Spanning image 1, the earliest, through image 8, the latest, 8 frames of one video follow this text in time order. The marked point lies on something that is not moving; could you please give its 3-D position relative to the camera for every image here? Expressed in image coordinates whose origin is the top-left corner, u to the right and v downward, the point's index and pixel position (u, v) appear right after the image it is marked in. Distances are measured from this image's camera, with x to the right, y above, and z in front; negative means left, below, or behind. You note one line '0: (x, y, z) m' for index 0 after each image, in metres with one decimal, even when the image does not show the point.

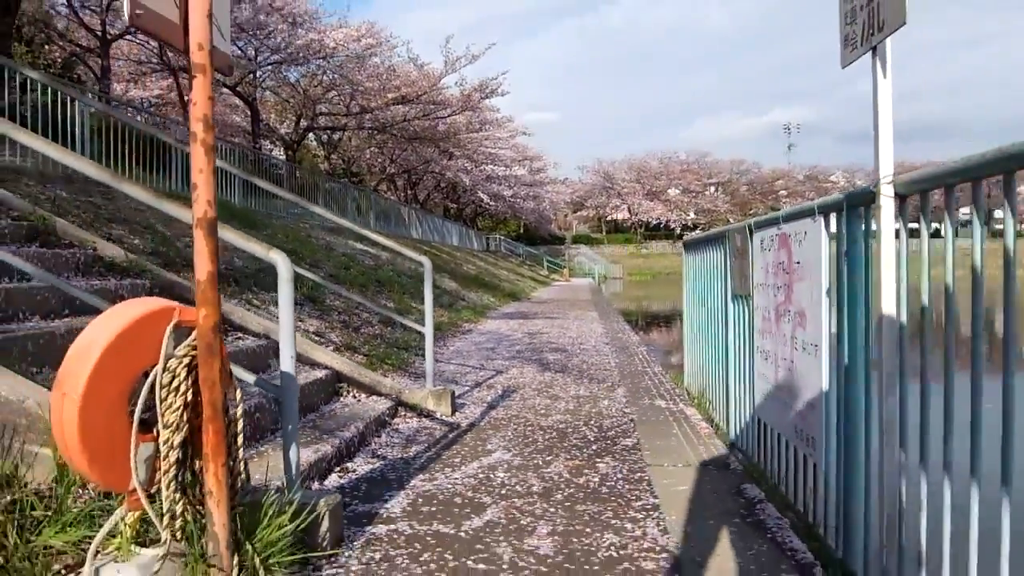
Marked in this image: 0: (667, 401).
0: (+1.0, -0.7, +5.9) m
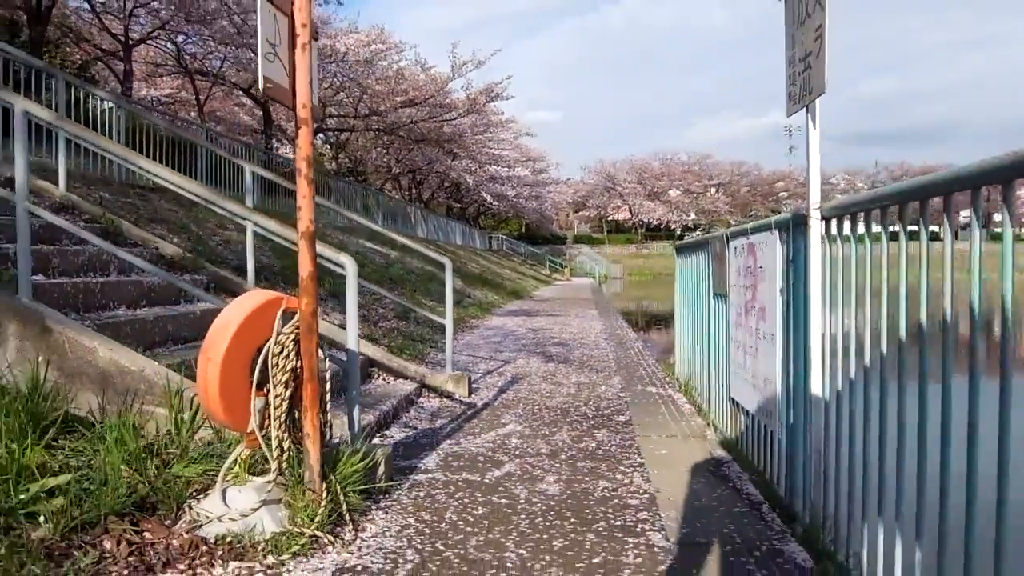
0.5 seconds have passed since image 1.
0: (+1.1, -0.7, +6.6) m
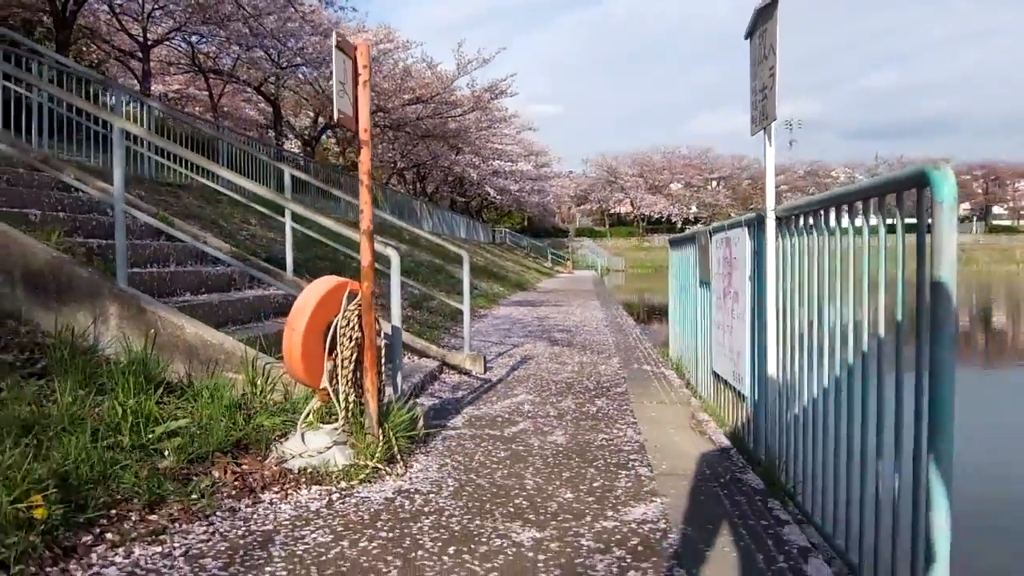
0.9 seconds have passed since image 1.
0: (+1.1, -0.6, +7.4) m
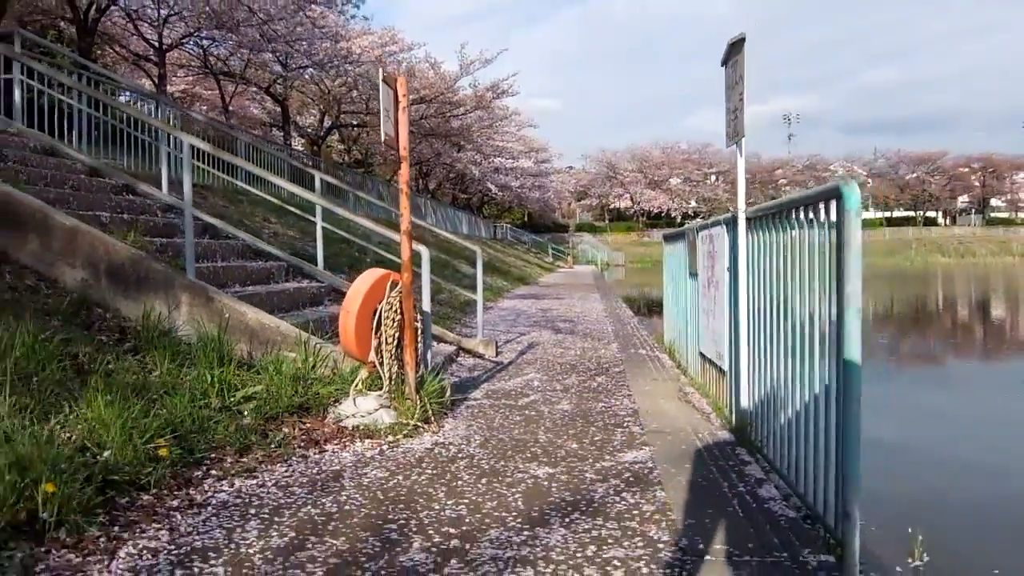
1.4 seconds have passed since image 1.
0: (+1.2, -0.6, +8.1) m
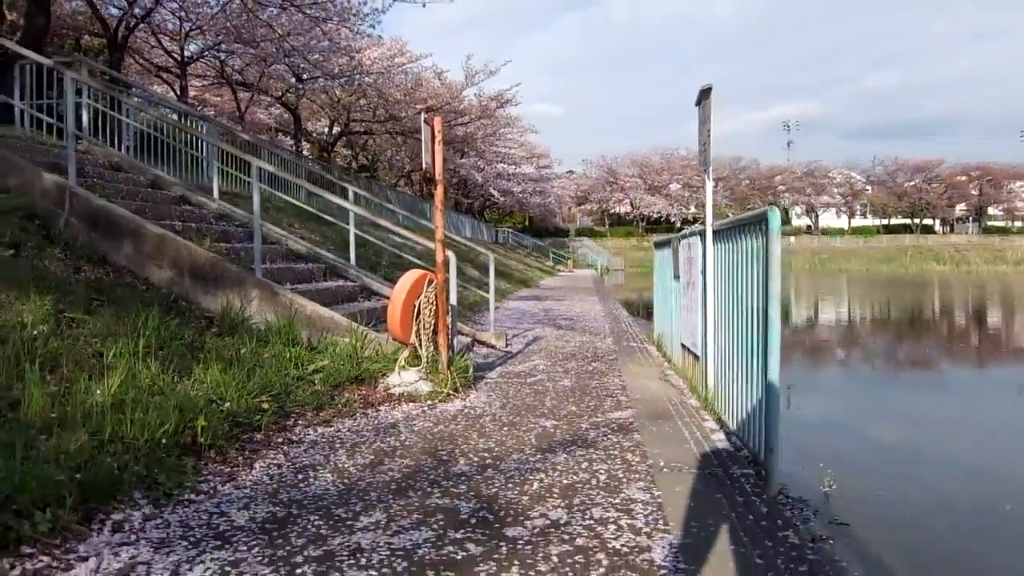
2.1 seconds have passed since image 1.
0: (+1.3, -0.6, +9.2) m
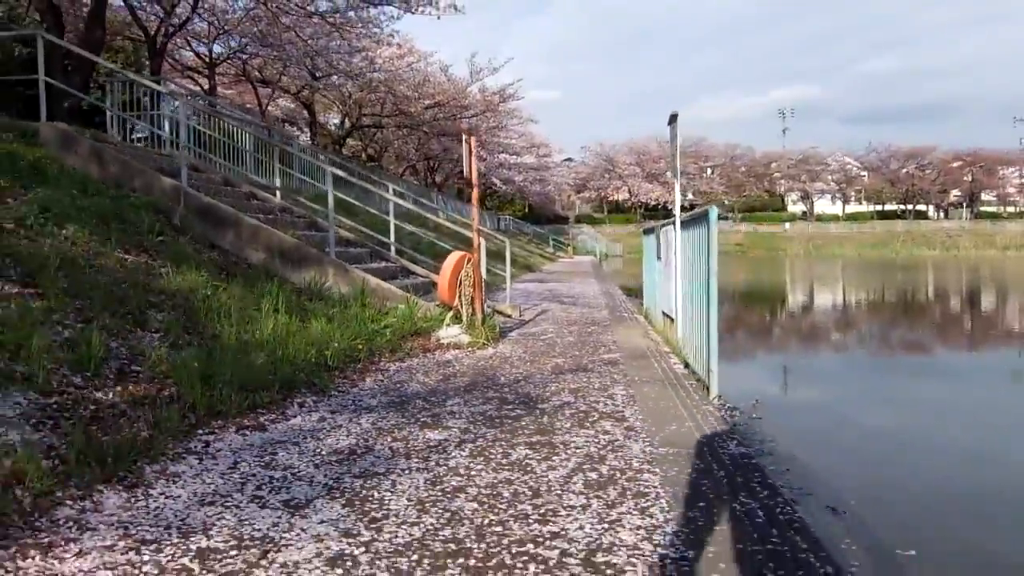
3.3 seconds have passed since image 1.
0: (+1.4, -0.3, +11.1) m
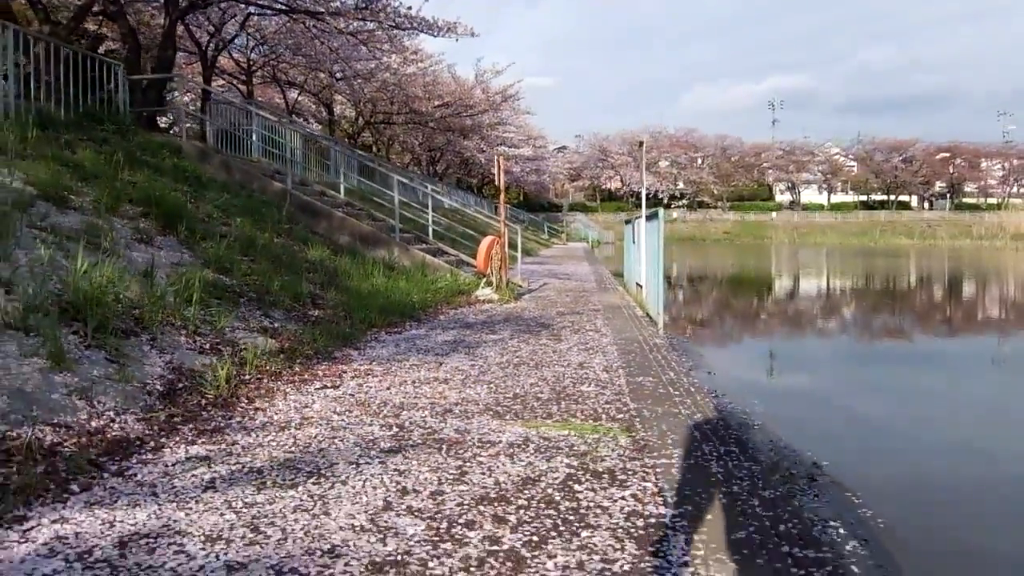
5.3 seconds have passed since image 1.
0: (+1.6, 0.0, +14.4) m
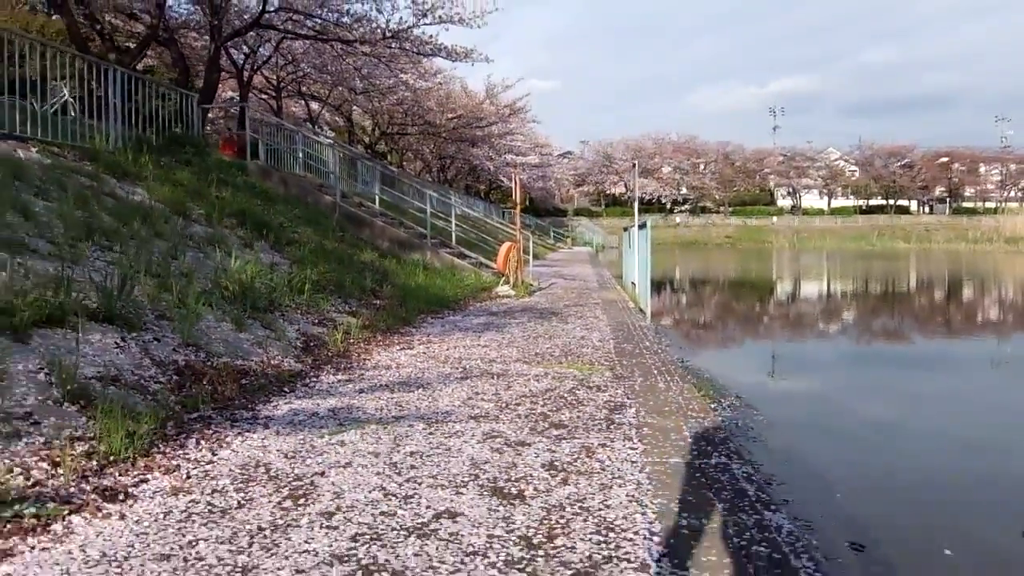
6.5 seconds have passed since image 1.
0: (+1.8, 0.0, +16.5) m
